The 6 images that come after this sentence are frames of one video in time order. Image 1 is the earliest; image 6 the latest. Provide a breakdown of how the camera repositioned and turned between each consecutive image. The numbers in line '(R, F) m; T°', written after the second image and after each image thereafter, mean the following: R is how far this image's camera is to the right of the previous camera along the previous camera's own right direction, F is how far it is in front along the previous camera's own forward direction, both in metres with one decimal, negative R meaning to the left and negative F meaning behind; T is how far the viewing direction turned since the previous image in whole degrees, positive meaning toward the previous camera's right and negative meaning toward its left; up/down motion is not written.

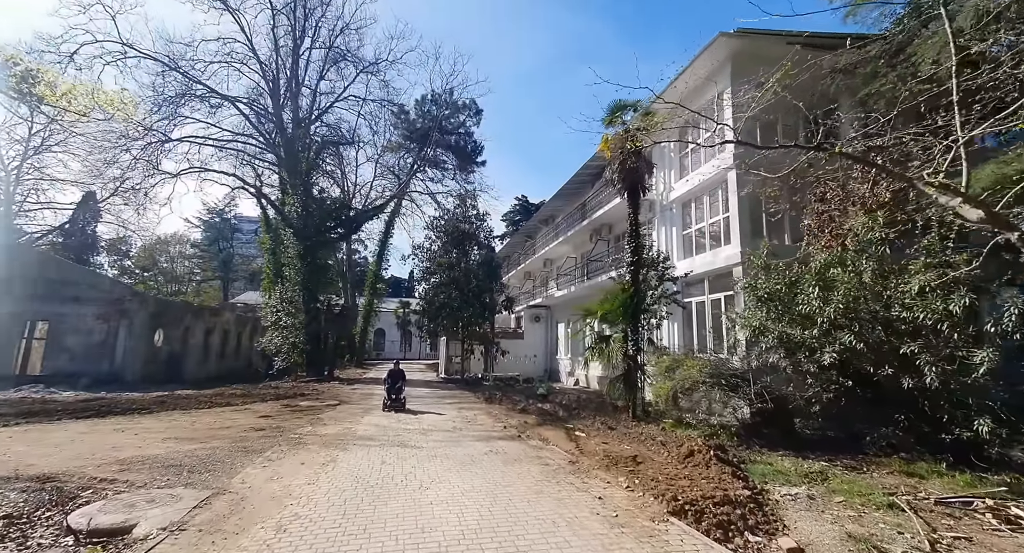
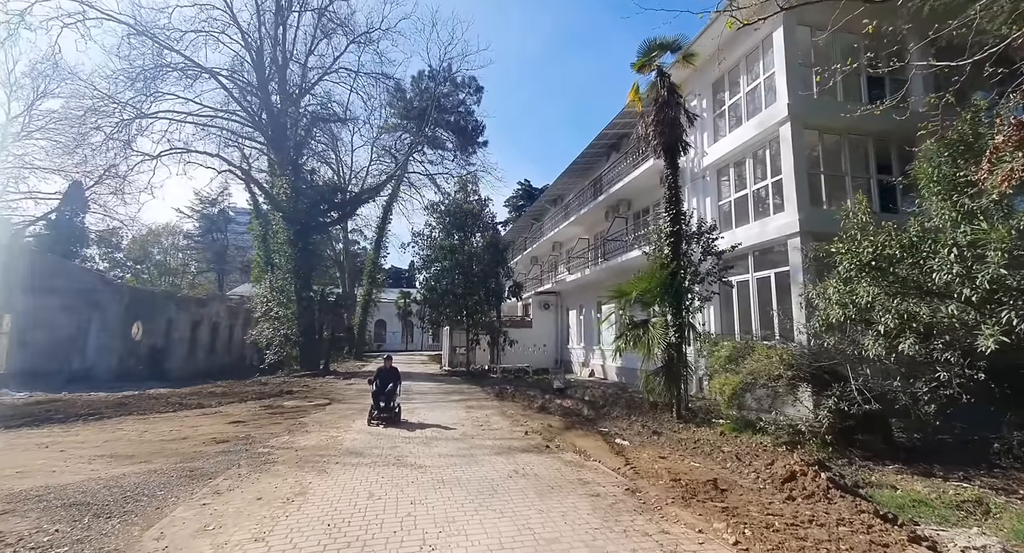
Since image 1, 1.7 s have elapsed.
(-0.3, +2.1) m; 0°
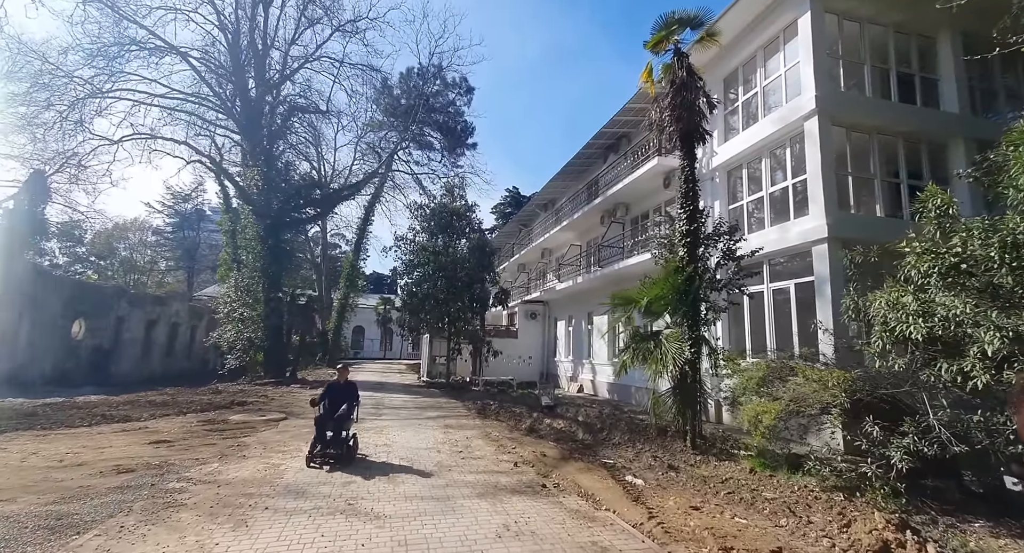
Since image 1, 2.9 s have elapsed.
(-0.1, +1.5) m; +2°
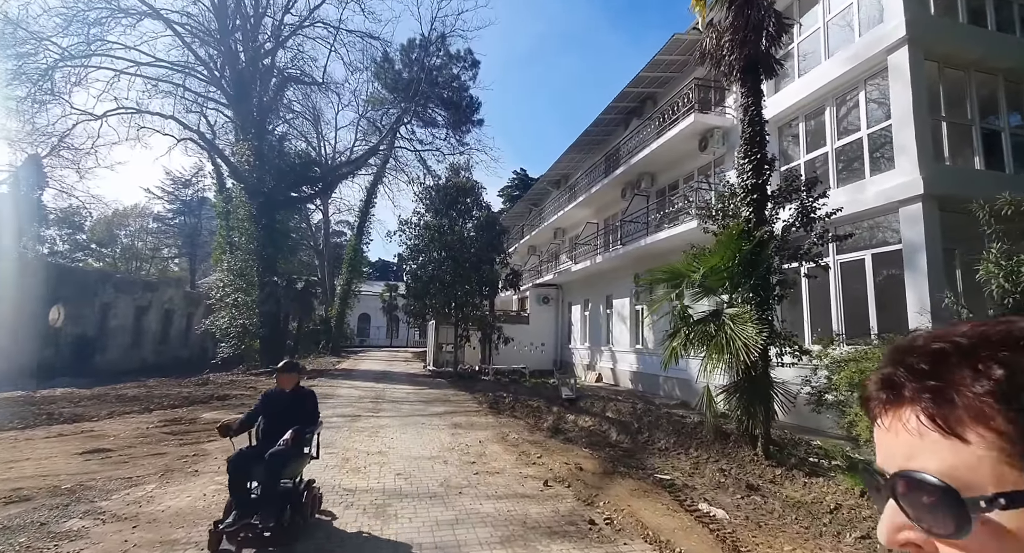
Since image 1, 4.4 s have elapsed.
(-0.2, +1.8) m; -1°
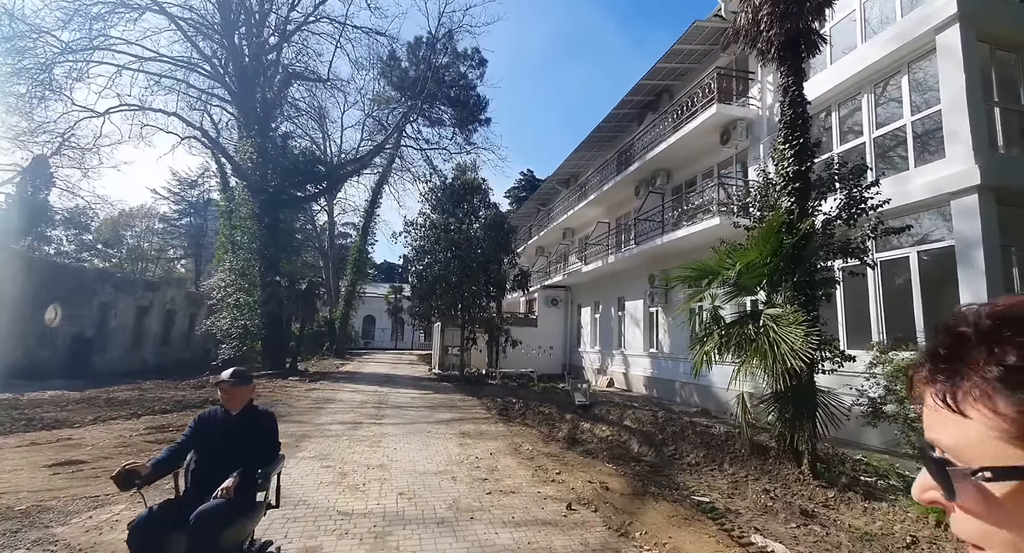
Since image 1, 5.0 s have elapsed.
(-0.1, +0.7) m; -1°
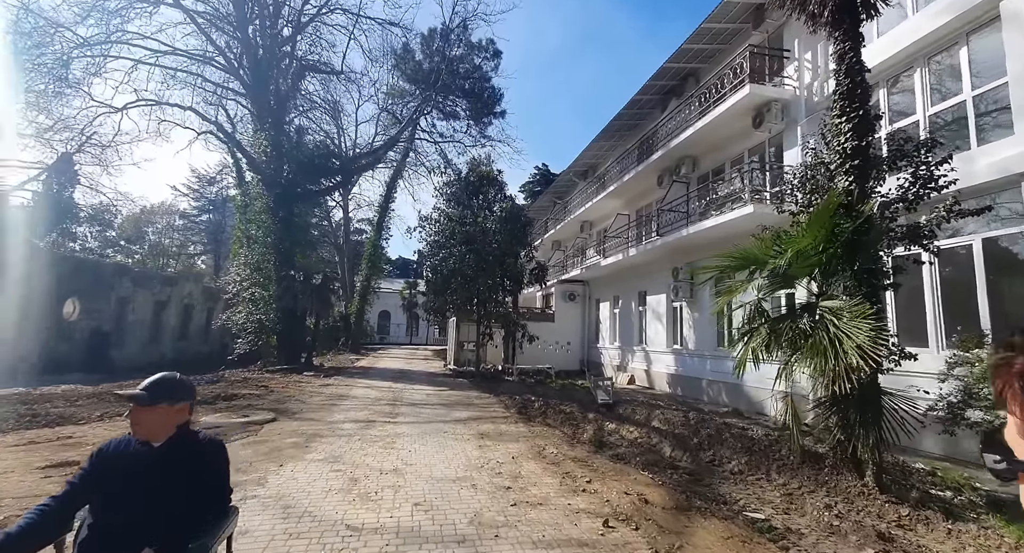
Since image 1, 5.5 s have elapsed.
(-0.1, +0.6) m; -2°
